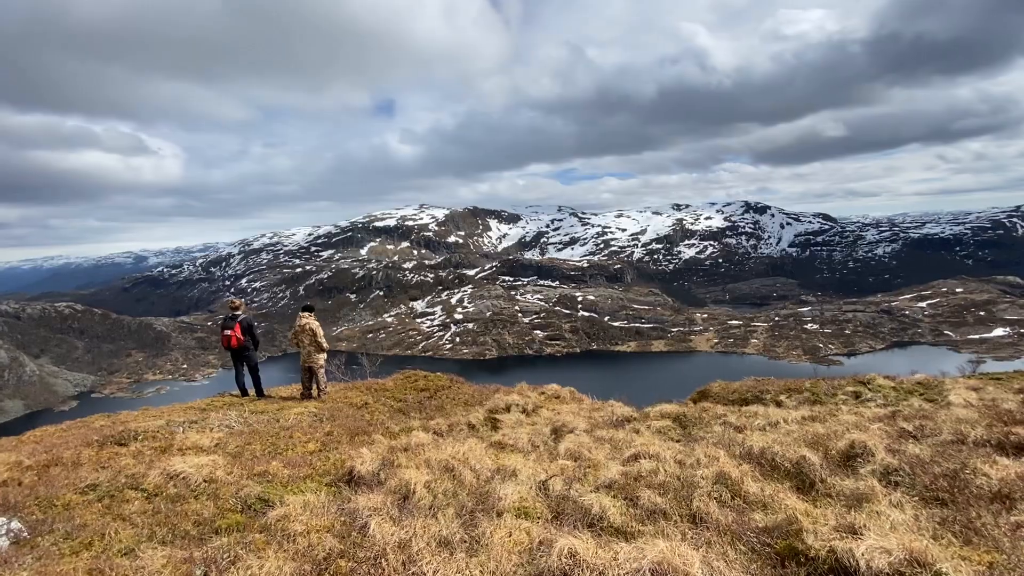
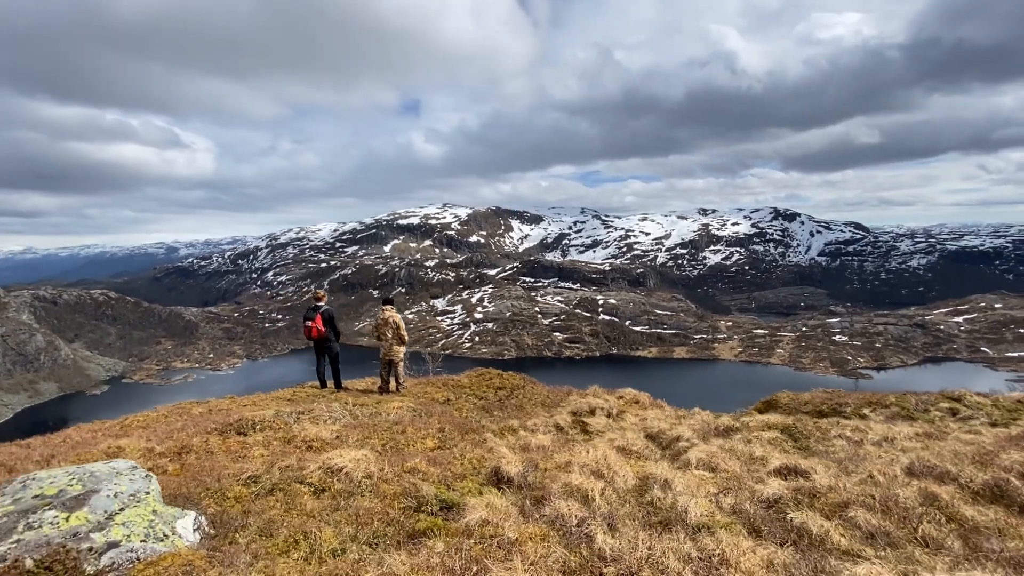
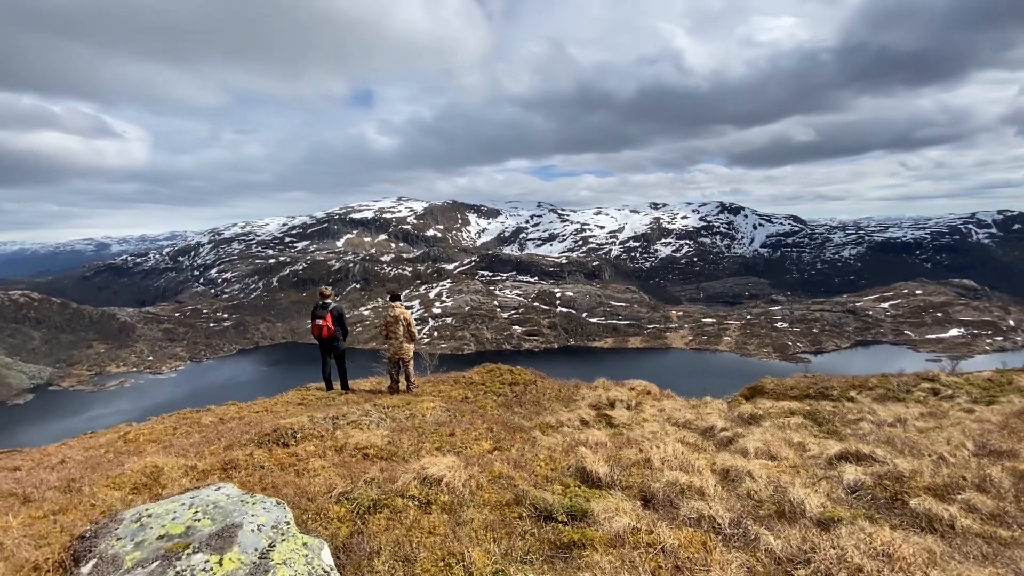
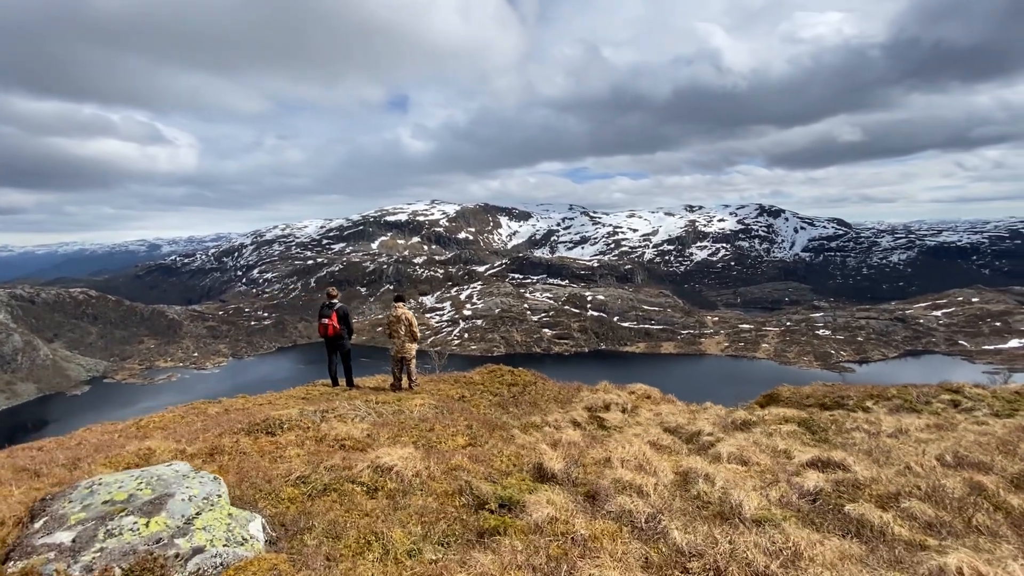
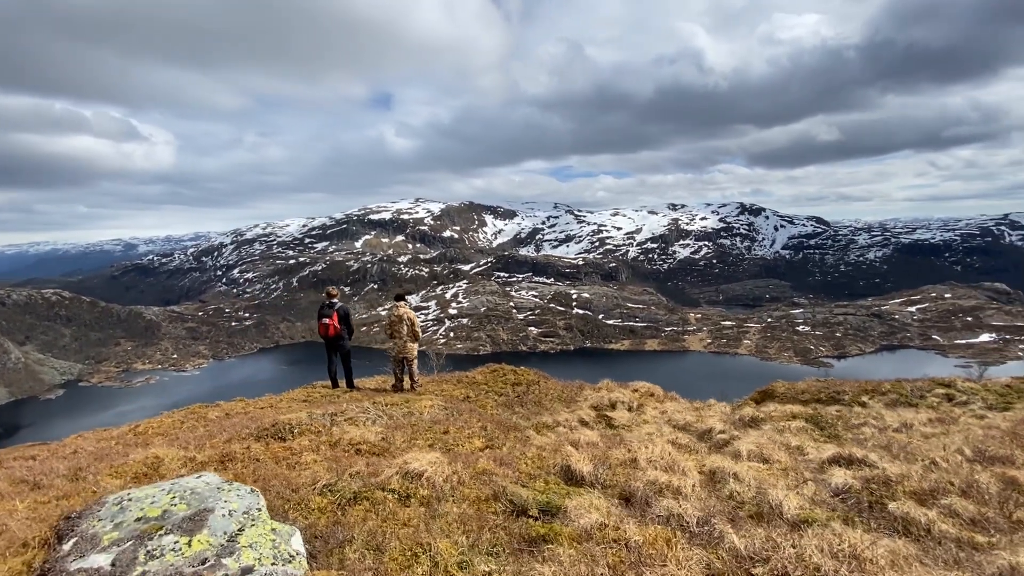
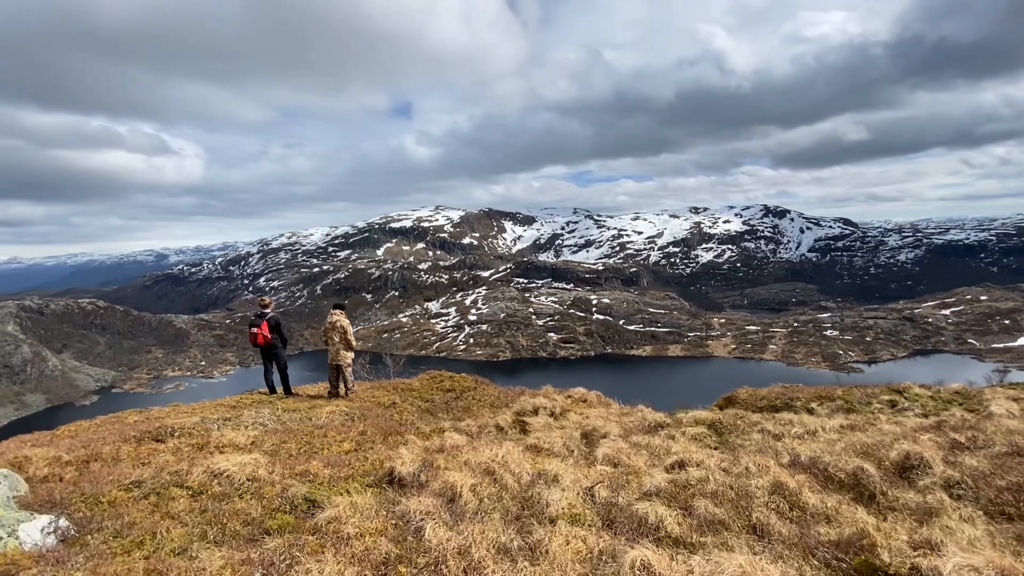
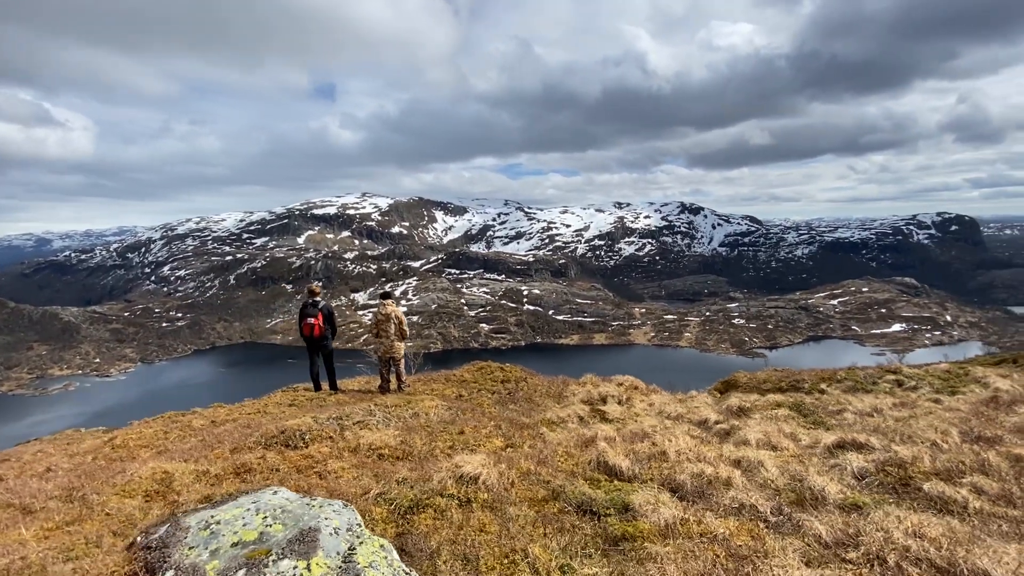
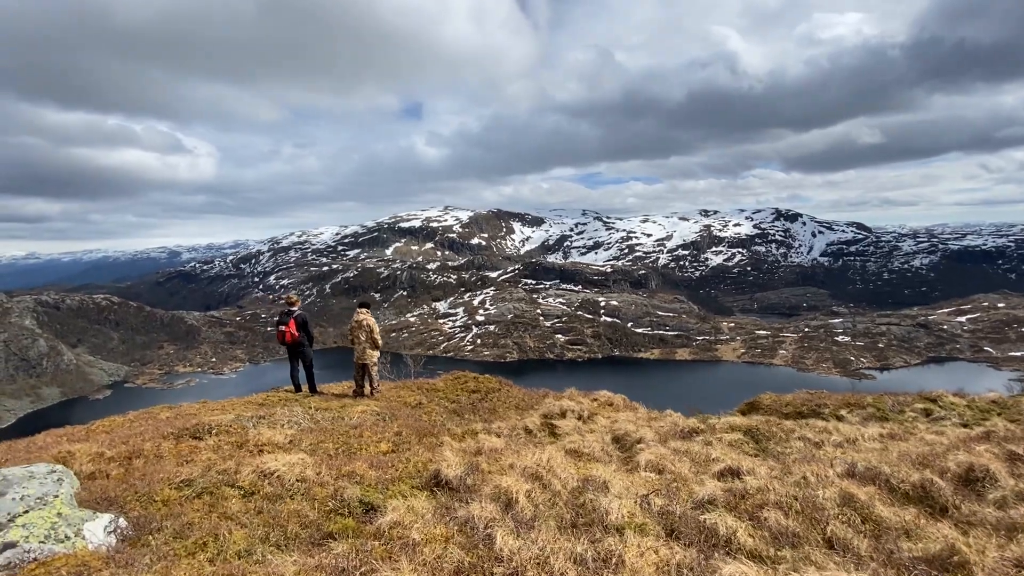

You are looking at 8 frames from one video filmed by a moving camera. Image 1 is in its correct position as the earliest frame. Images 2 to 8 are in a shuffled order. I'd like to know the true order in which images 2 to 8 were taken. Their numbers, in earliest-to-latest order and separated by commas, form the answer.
6, 8, 2, 4, 5, 3, 7
